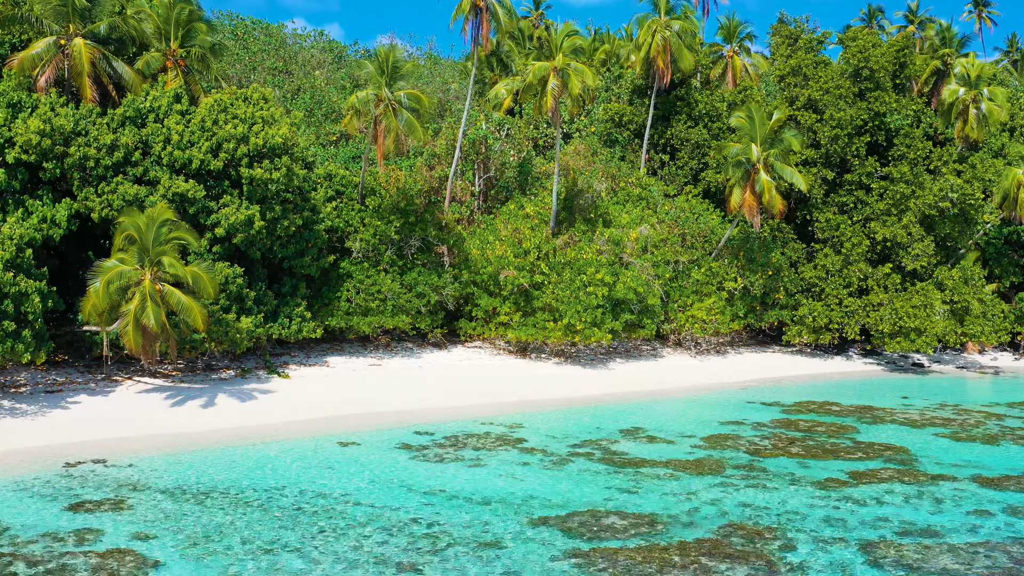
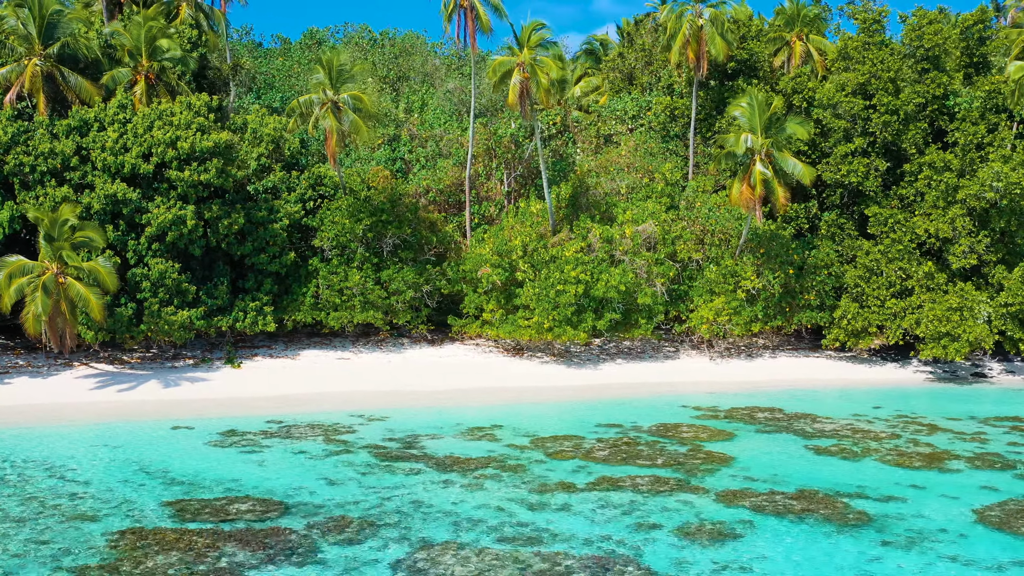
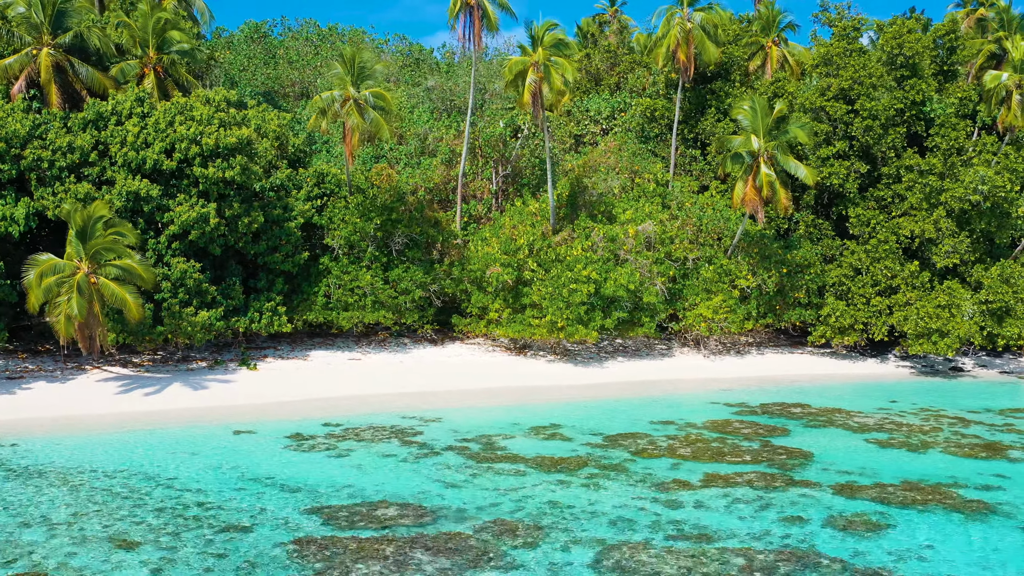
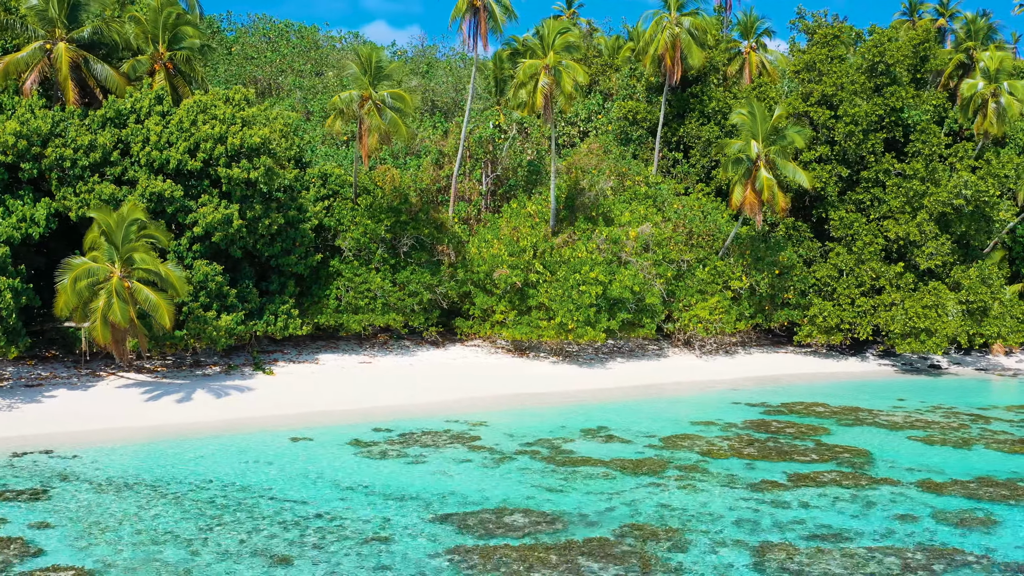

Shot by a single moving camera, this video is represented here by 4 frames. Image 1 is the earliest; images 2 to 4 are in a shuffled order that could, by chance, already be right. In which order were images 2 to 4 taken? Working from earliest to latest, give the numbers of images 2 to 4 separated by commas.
4, 3, 2
